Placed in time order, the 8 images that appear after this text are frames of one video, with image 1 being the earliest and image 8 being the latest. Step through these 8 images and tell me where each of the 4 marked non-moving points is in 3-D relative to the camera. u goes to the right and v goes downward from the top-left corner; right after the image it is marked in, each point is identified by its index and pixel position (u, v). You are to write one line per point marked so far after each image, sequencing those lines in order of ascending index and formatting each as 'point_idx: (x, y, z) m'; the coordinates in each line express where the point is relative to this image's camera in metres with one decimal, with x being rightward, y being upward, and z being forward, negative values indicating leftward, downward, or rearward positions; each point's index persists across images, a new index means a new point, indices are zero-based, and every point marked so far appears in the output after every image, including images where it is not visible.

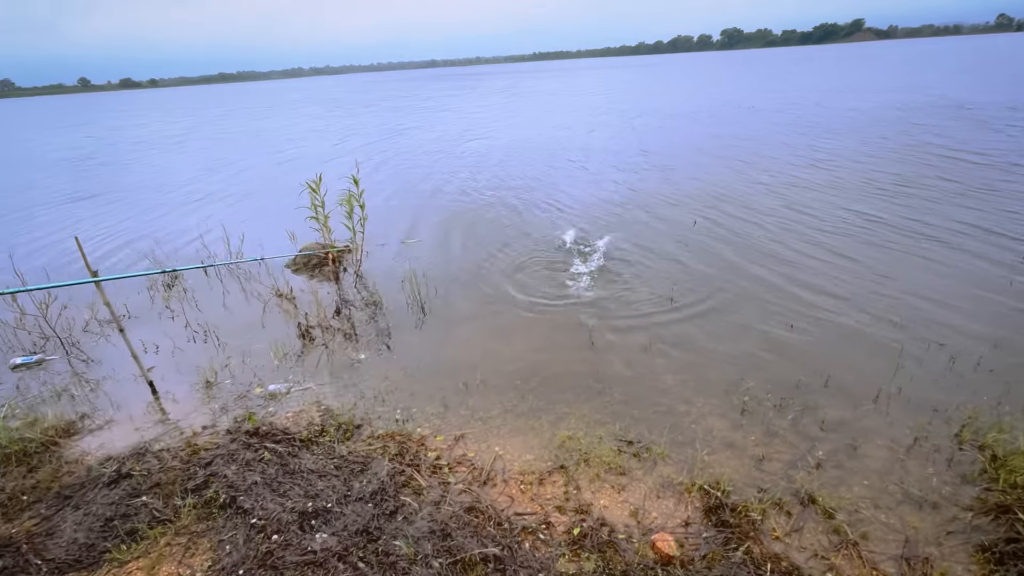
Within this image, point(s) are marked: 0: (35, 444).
0: (-4.4, -1.4, +4.9) m
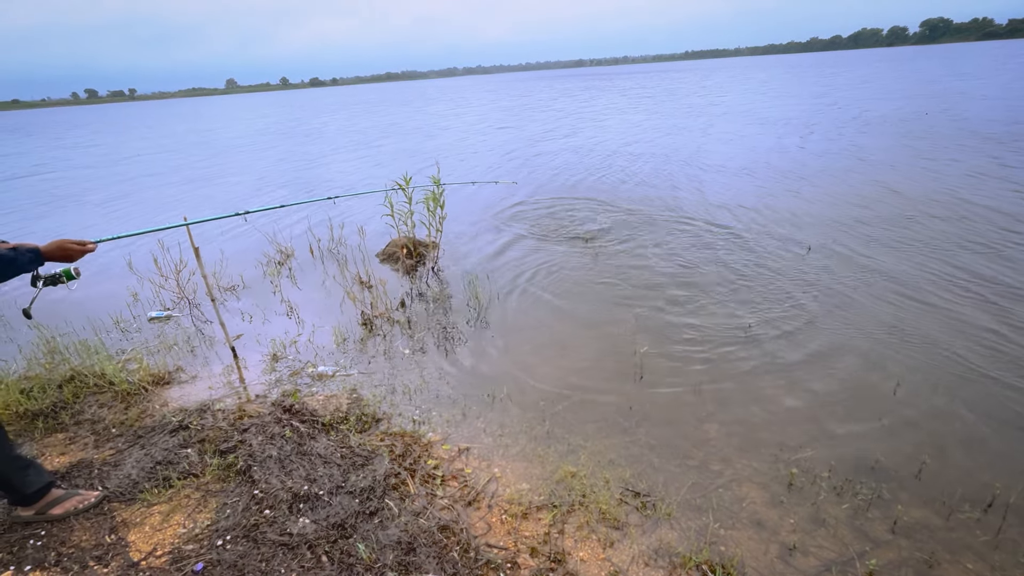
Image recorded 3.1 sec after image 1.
0: (-4.2, -1.1, +5.8) m
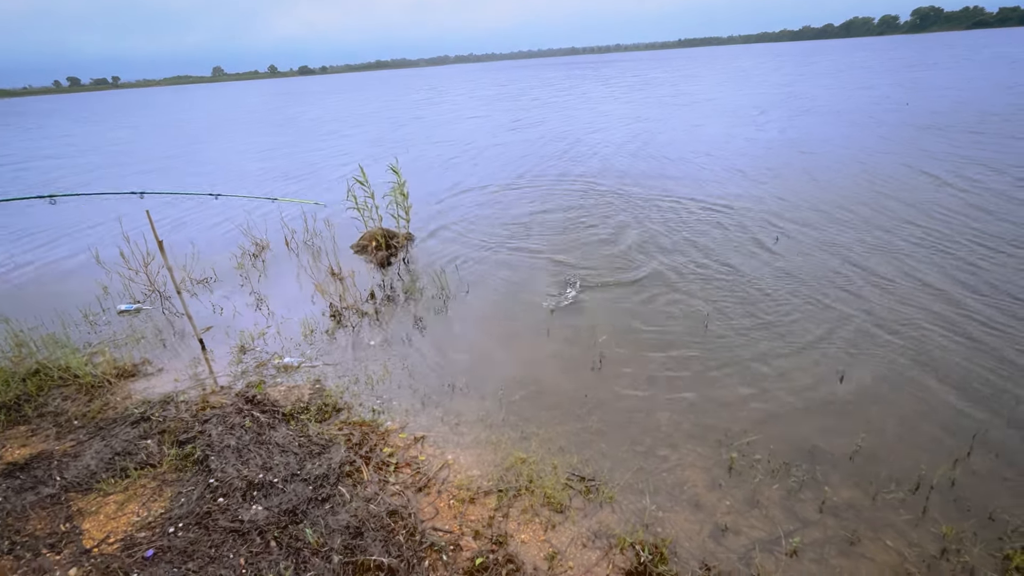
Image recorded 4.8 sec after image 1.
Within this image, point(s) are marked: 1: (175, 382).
0: (-4.6, -1.0, +5.9) m
1: (-3.8, -1.1, +6.0) m
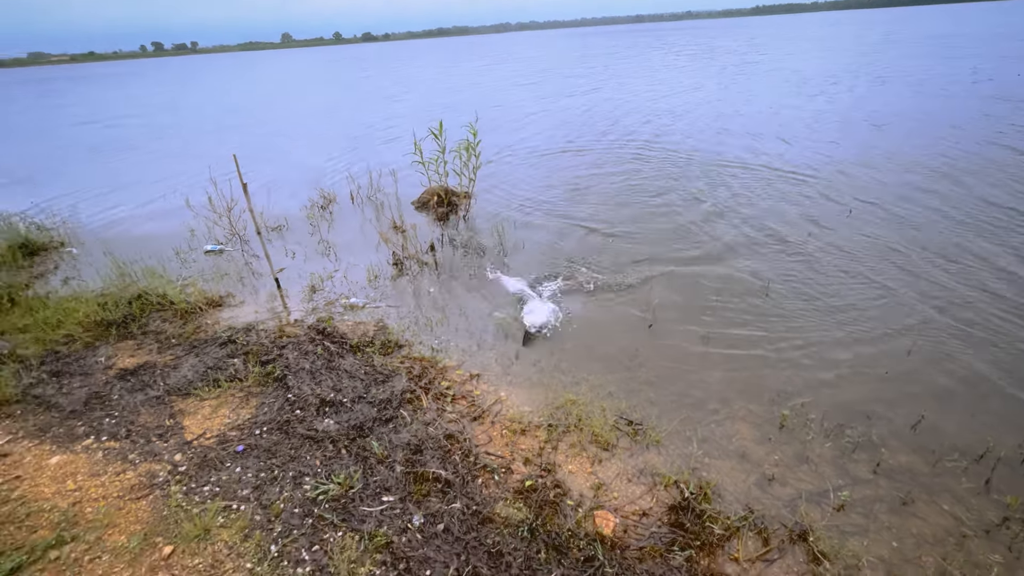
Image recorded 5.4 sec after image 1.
0: (-4.0, -0.2, +6.5) m
1: (-3.2, -0.3, +6.5) m
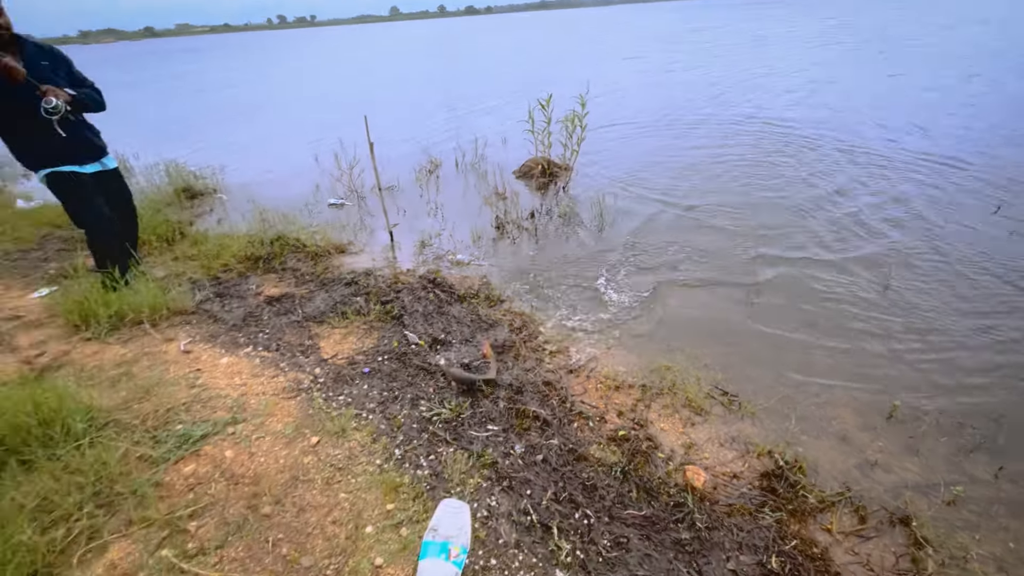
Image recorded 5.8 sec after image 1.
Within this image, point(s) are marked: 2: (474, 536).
0: (-2.7, +0.5, +7.2) m
1: (-1.9, +0.4, +7.2) m
2: (-0.2, -1.3, +2.7) m
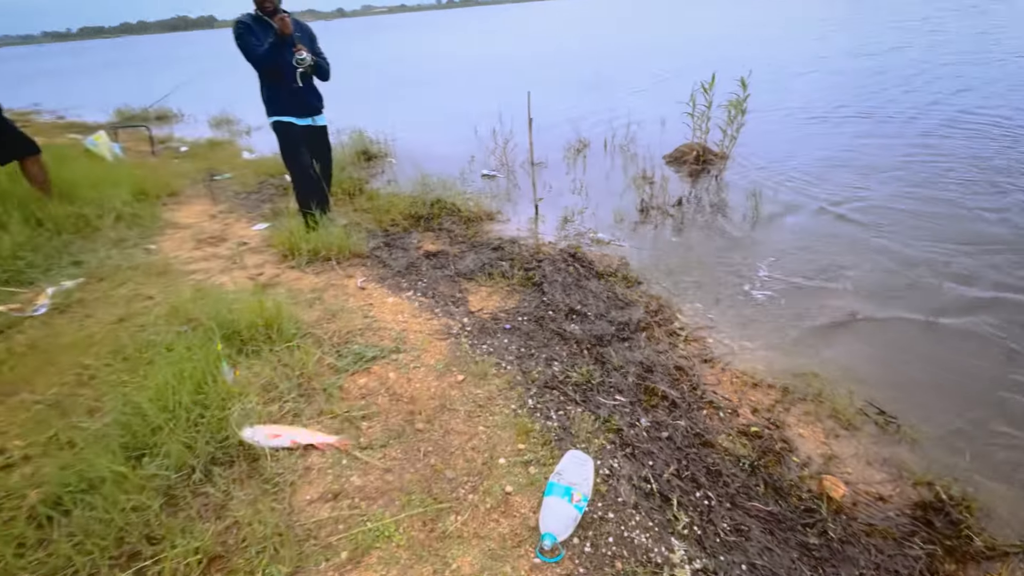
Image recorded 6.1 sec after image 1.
0: (-0.6, +1.1, +7.8) m
1: (+0.1, +0.8, +7.5) m
2: (+0.5, -1.1, +2.9) m
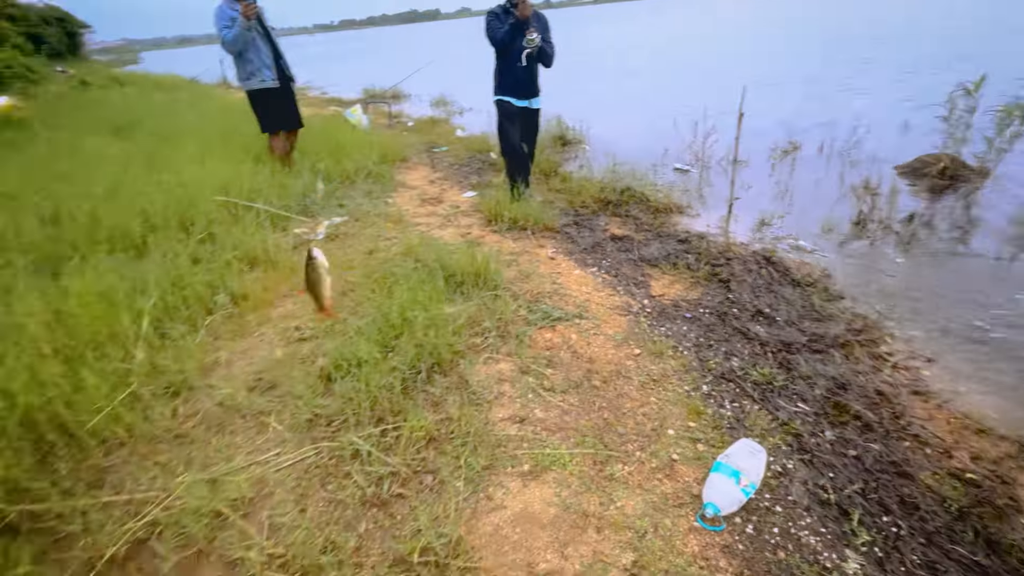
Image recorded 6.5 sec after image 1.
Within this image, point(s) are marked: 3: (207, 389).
0: (+2.2, +1.2, +7.8) m
1: (+2.8, +0.9, +7.3) m
2: (+1.4, -1.1, +2.9) m
3: (-1.8, -0.6, +3.1) m
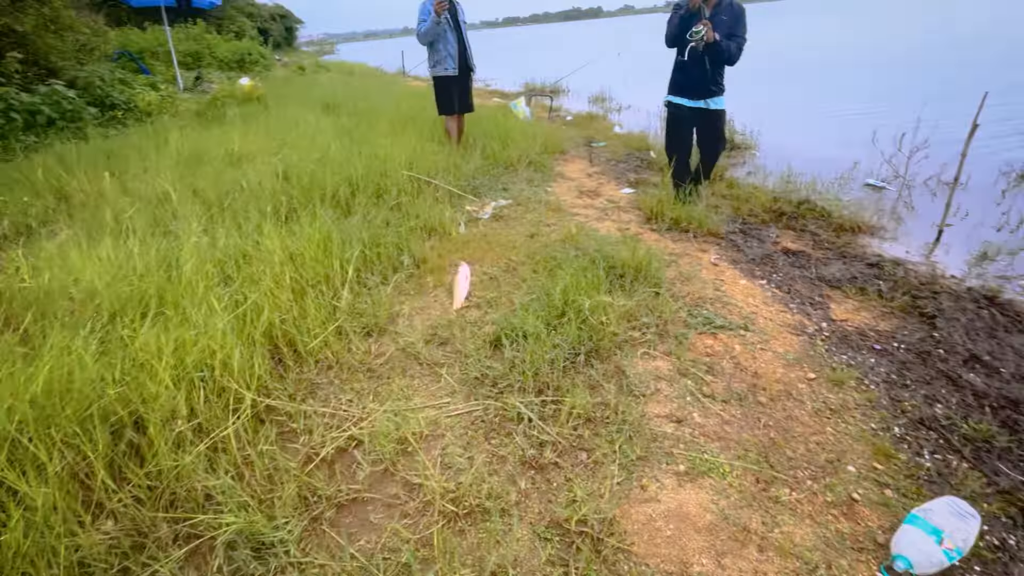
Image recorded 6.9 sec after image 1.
0: (+4.5, +0.9, +7.0) m
1: (+4.8, +0.4, +6.4) m
2: (+2.1, -1.3, +2.5) m
3: (-0.8, -0.3, +3.5) m
